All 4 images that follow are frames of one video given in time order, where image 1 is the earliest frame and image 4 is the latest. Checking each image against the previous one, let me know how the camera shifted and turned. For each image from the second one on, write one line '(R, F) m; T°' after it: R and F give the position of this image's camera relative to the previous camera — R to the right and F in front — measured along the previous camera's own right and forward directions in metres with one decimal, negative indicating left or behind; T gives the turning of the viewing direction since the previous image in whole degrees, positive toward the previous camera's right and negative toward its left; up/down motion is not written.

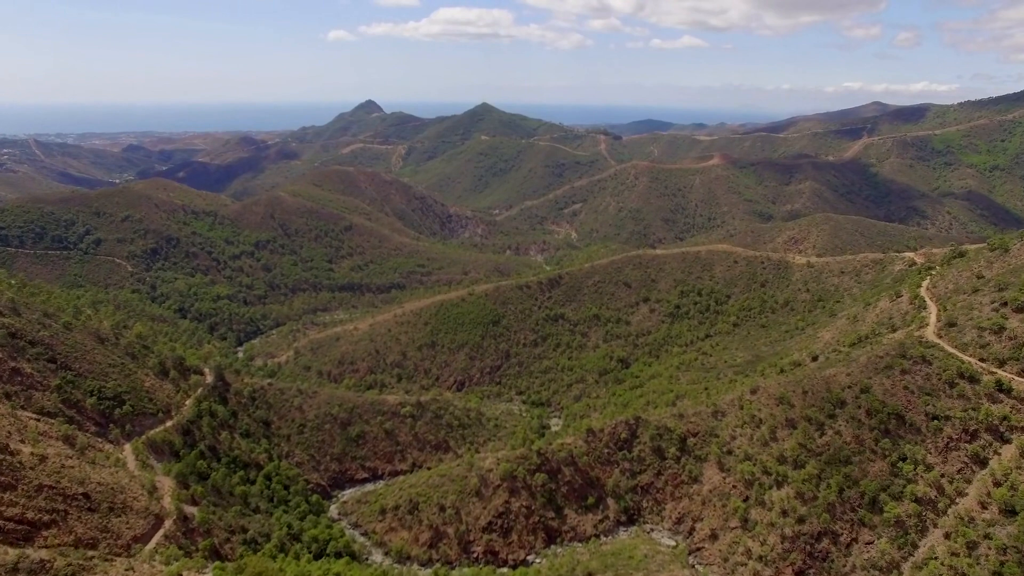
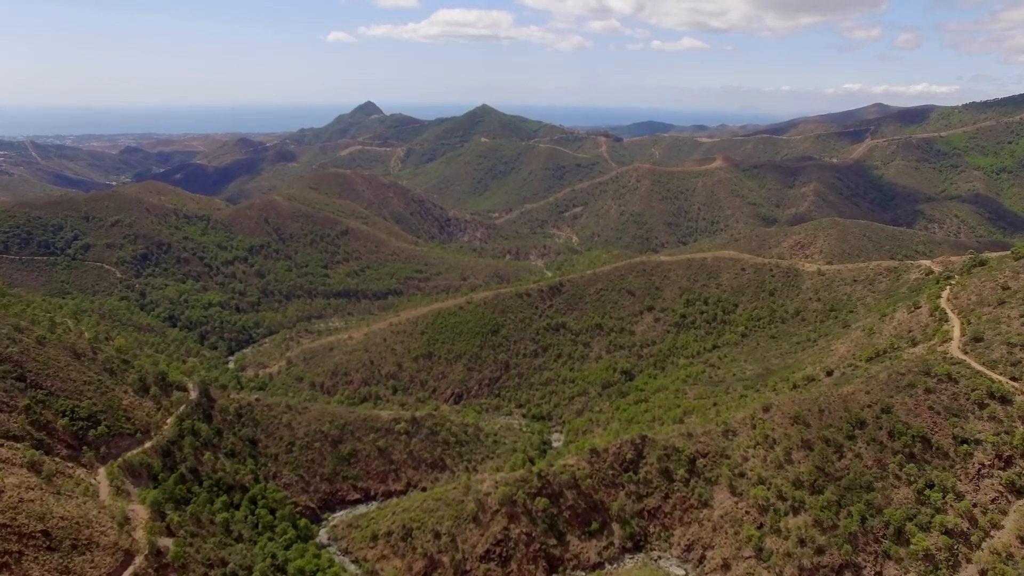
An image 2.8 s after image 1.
(+0.1, +2.8) m; 0°
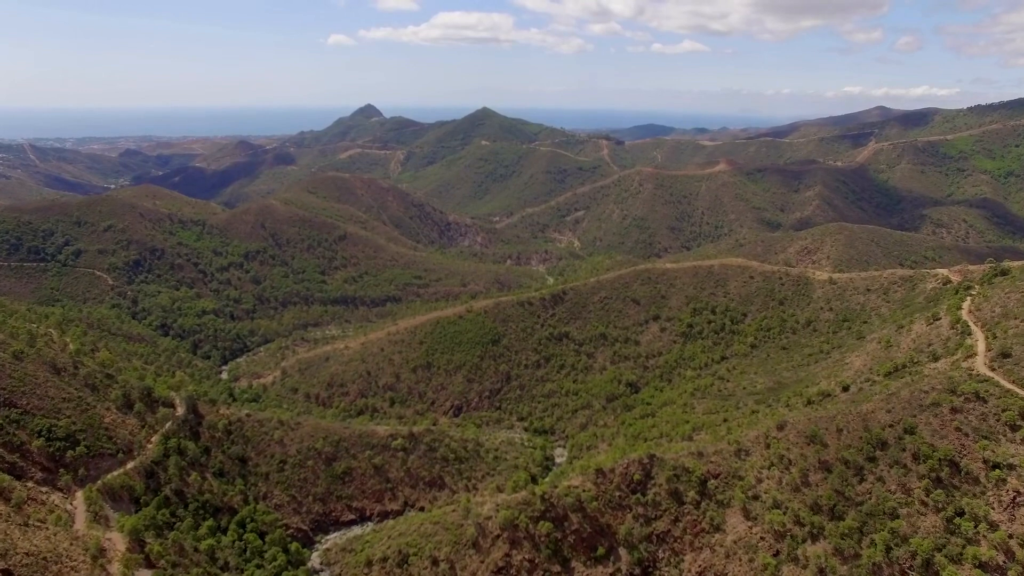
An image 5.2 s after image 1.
(-0.1, +2.4) m; 0°
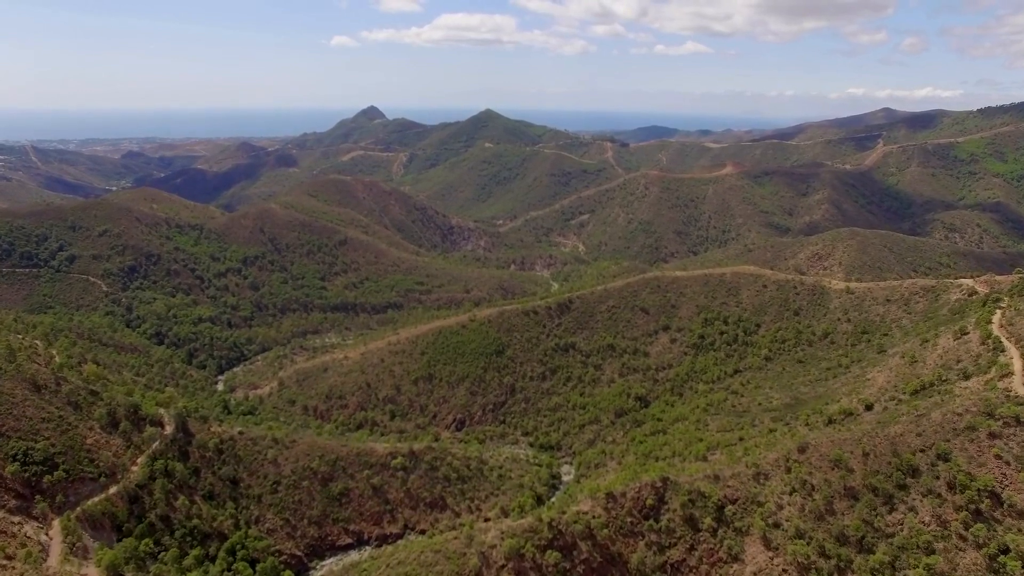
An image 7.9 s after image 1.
(-0.3, +2.6) m; 0°
